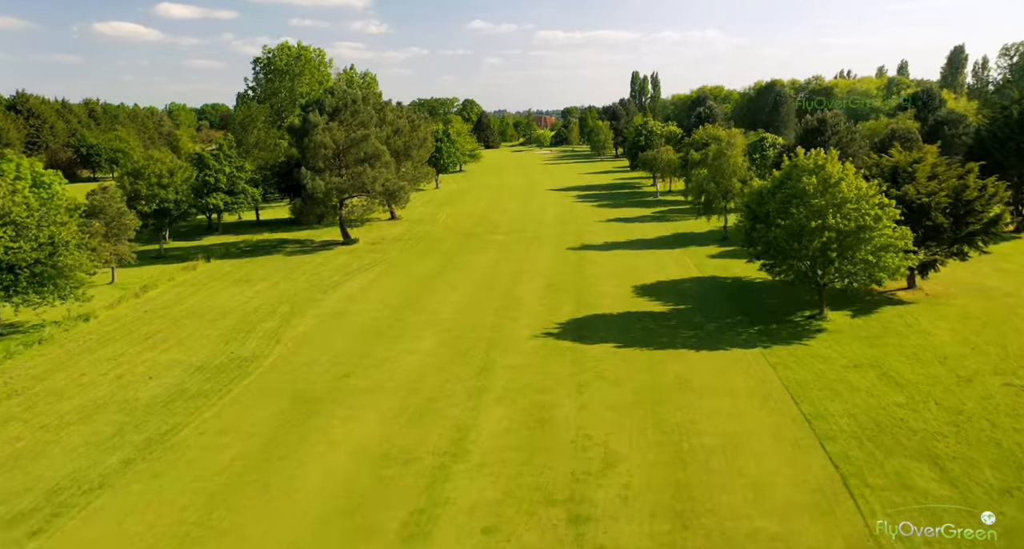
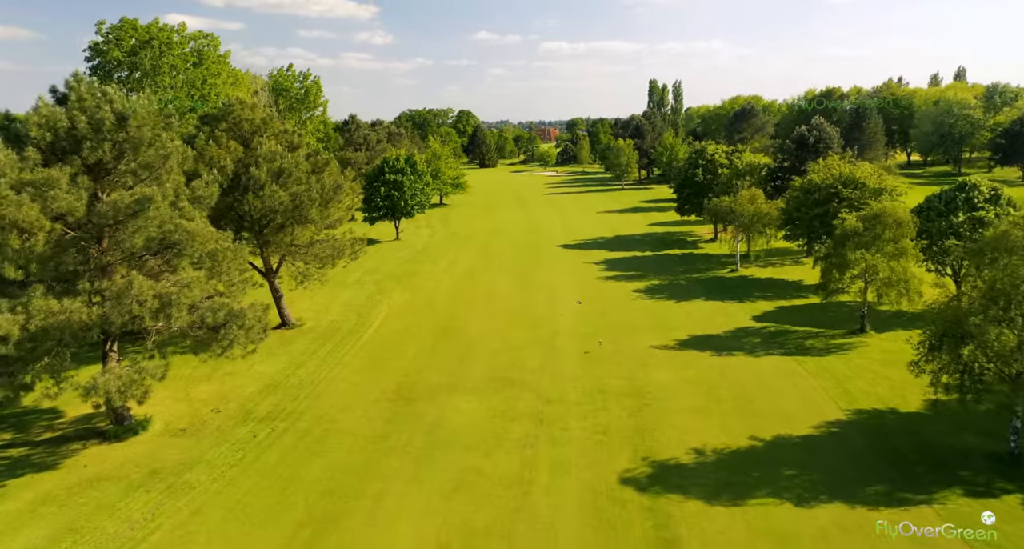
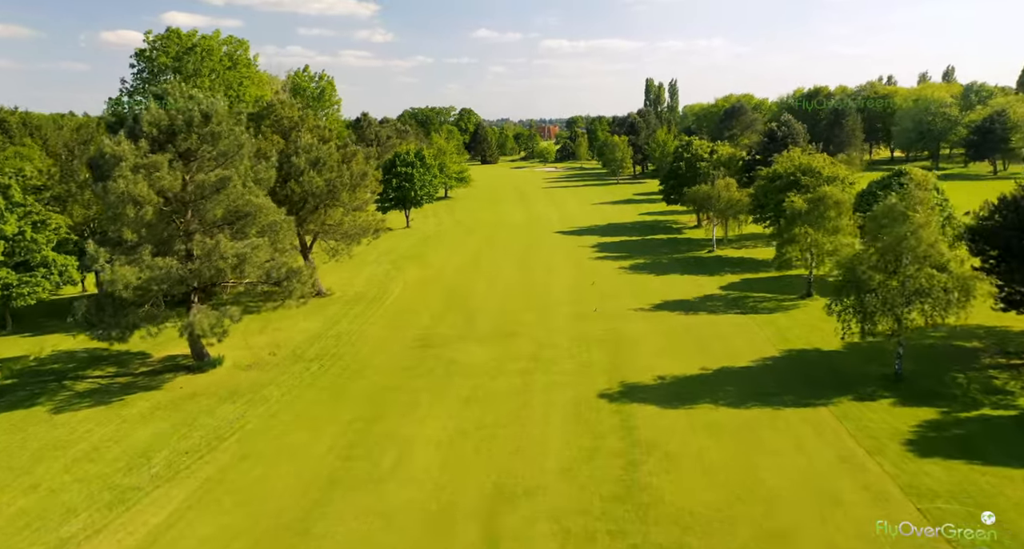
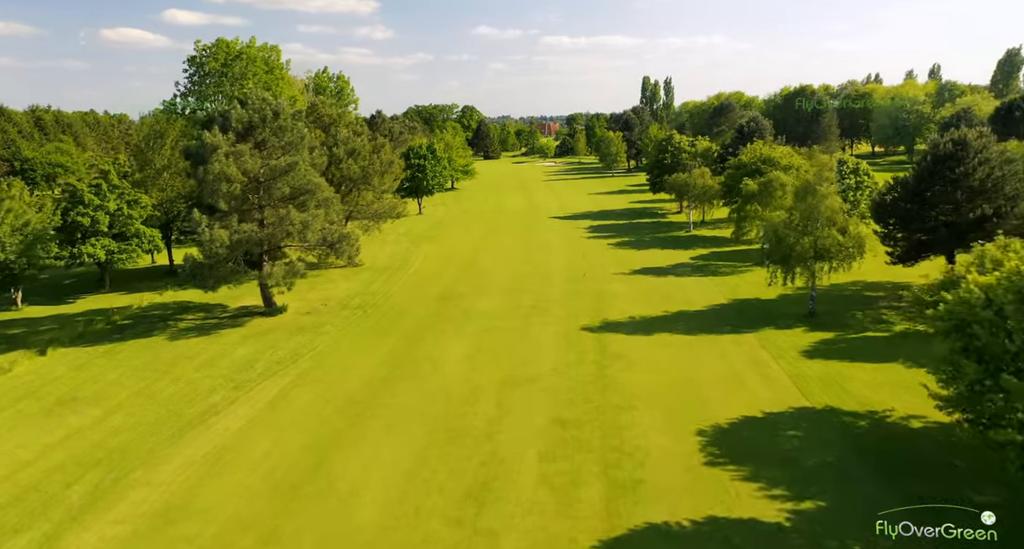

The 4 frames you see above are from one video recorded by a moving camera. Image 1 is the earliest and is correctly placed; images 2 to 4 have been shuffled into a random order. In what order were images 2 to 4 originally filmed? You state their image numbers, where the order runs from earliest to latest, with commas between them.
4, 3, 2
